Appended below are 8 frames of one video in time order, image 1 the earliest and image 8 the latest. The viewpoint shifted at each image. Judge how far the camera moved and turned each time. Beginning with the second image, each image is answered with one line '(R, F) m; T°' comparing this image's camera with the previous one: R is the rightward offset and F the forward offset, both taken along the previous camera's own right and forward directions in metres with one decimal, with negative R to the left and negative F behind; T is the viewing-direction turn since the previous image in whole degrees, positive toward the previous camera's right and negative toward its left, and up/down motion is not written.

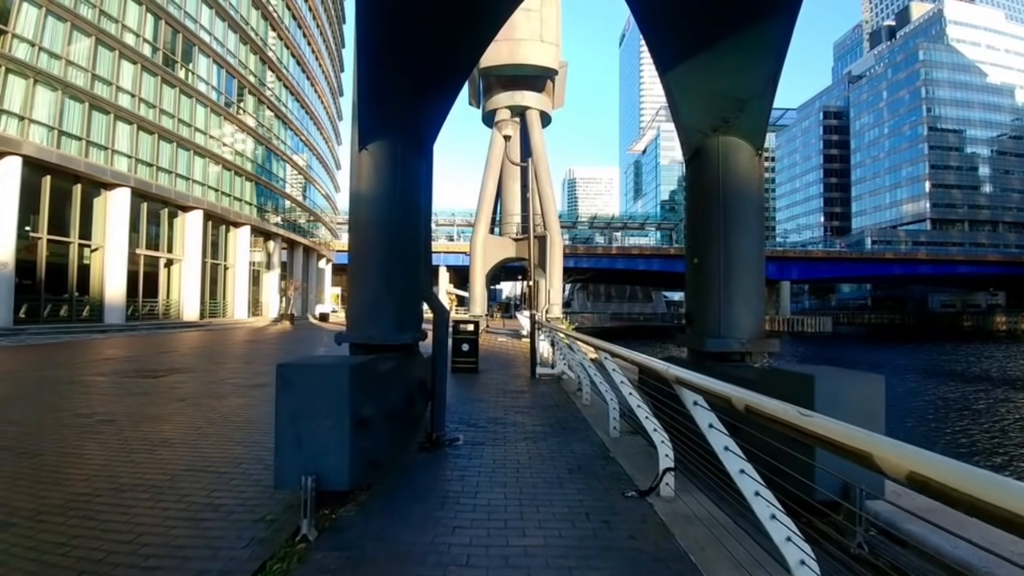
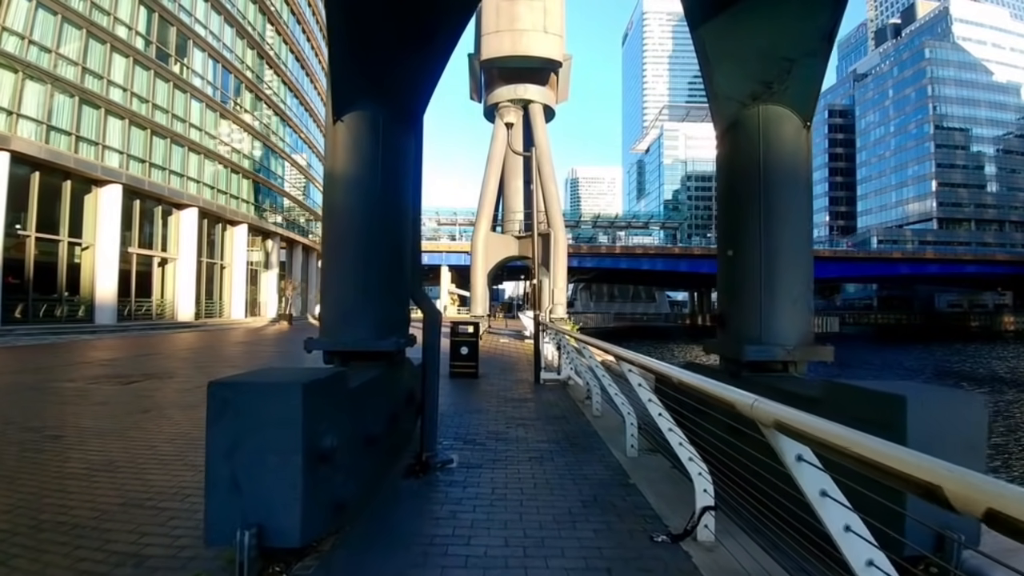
(0.0, +0.9) m; 0°
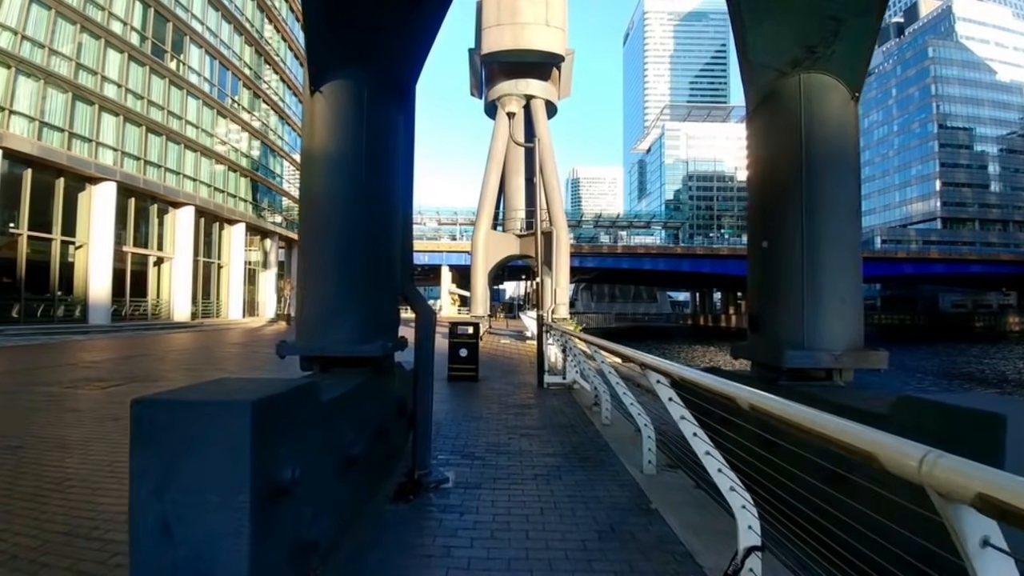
(0.0, +0.6) m; 0°
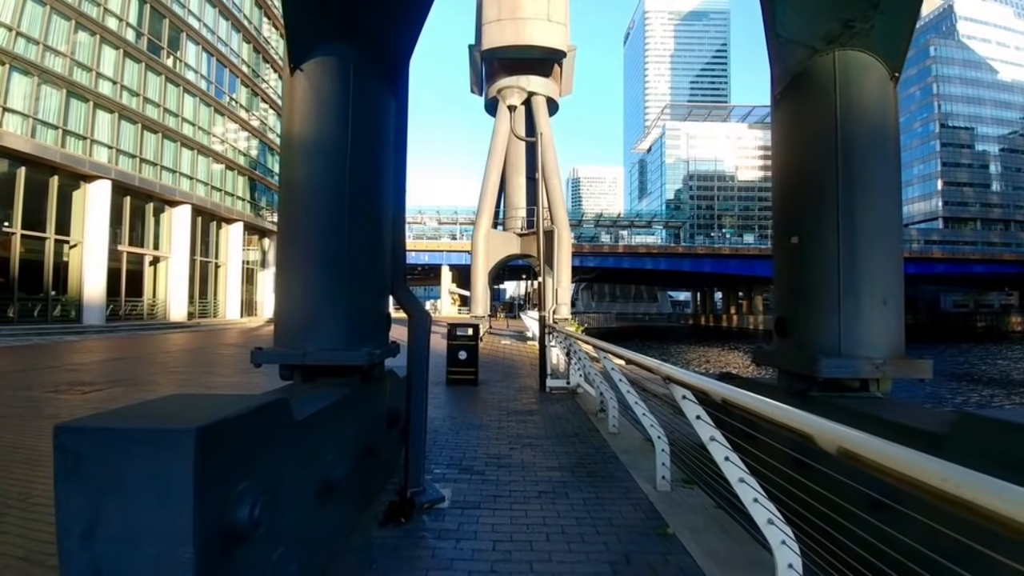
(0.0, +0.4) m; 0°
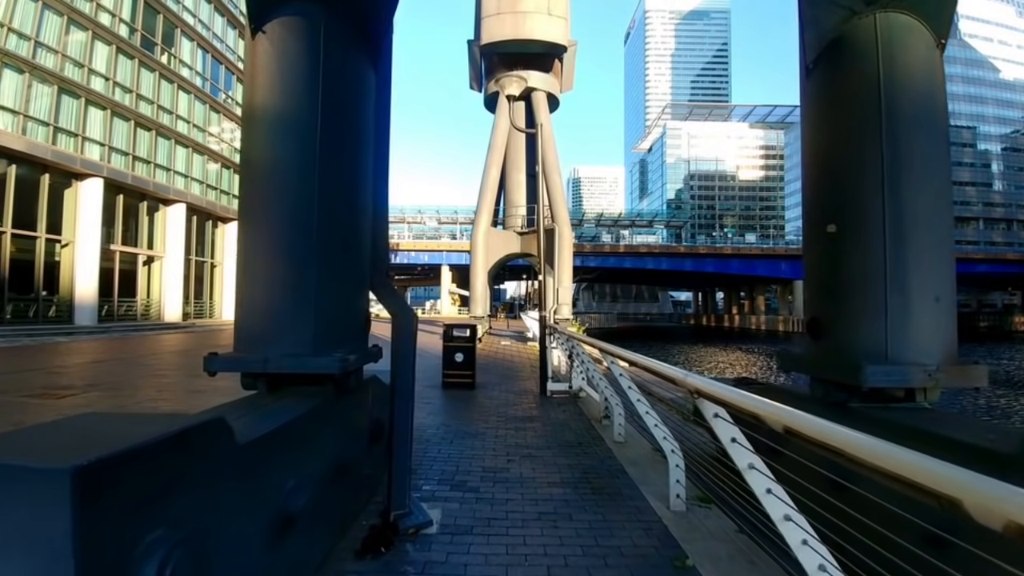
(0.0, +0.5) m; 0°
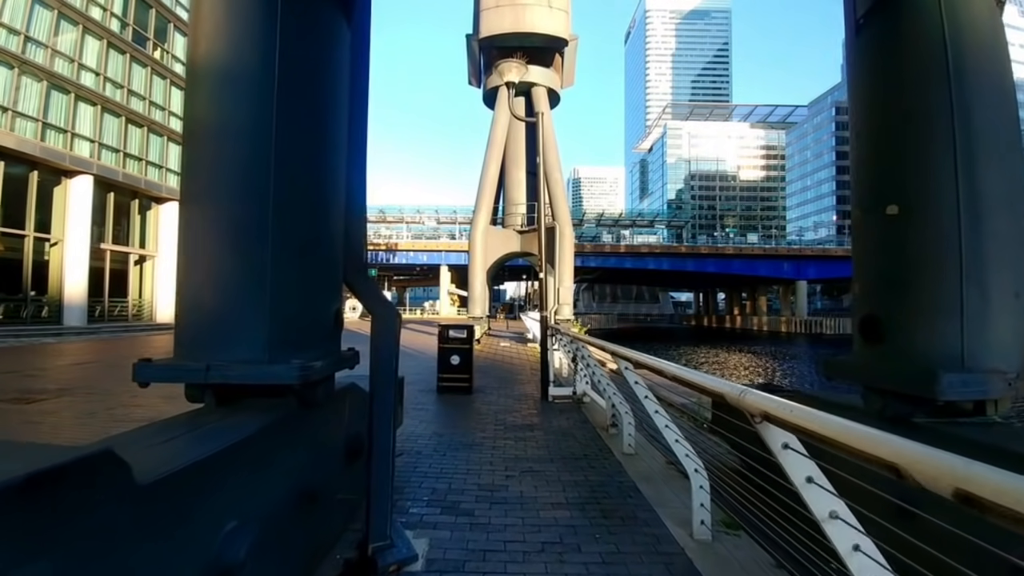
(0.0, +0.6) m; 0°
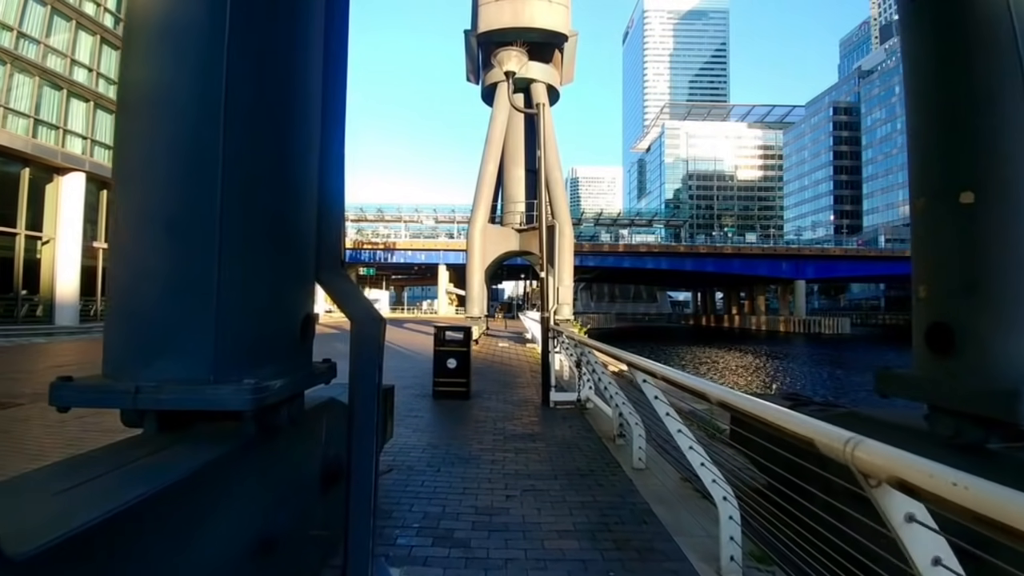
(0.0, +0.5) m; 0°
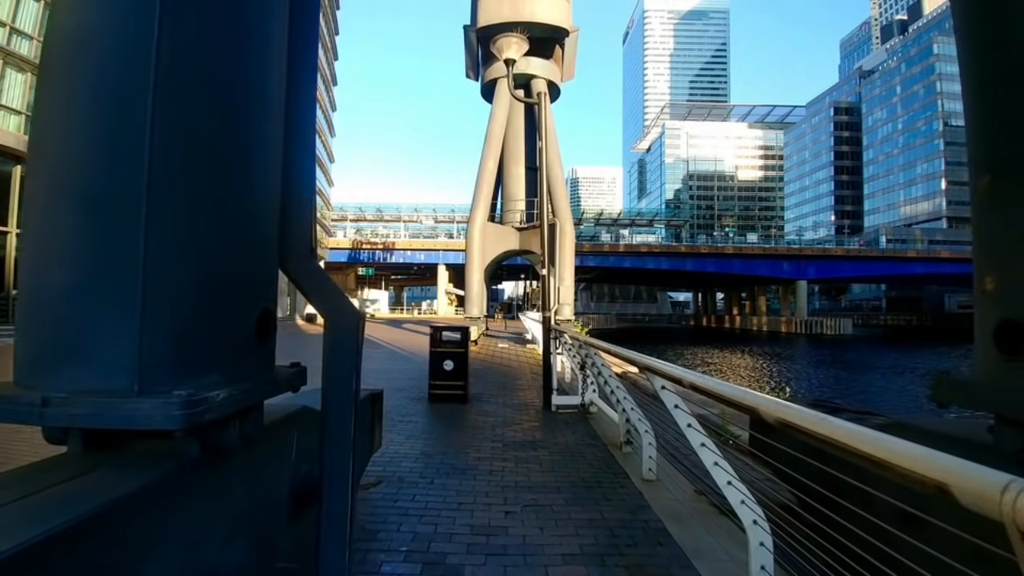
(0.0, +0.4) m; 0°
